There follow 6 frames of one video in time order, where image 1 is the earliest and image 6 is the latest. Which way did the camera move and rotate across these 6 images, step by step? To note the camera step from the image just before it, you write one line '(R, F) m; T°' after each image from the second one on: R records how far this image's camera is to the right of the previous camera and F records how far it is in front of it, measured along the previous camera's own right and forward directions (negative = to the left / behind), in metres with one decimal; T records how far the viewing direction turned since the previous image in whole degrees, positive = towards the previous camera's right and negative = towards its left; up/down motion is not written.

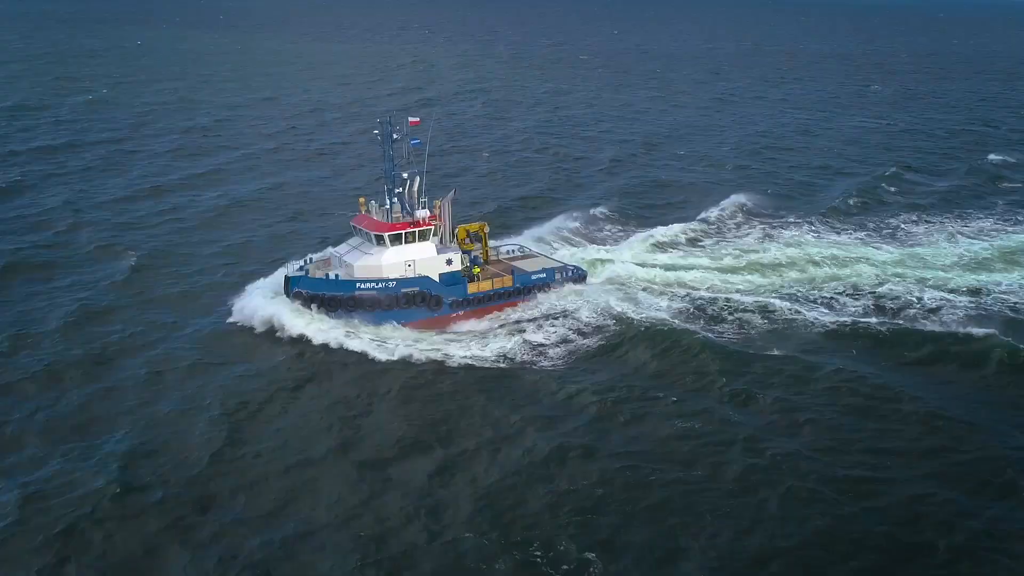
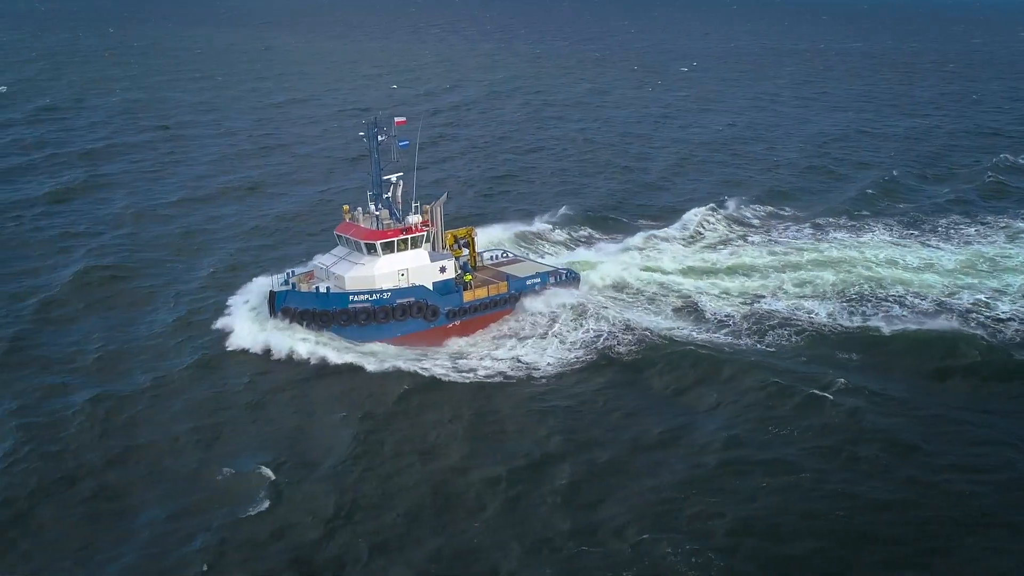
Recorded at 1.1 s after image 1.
(-2.9, +0.5) m; +3°
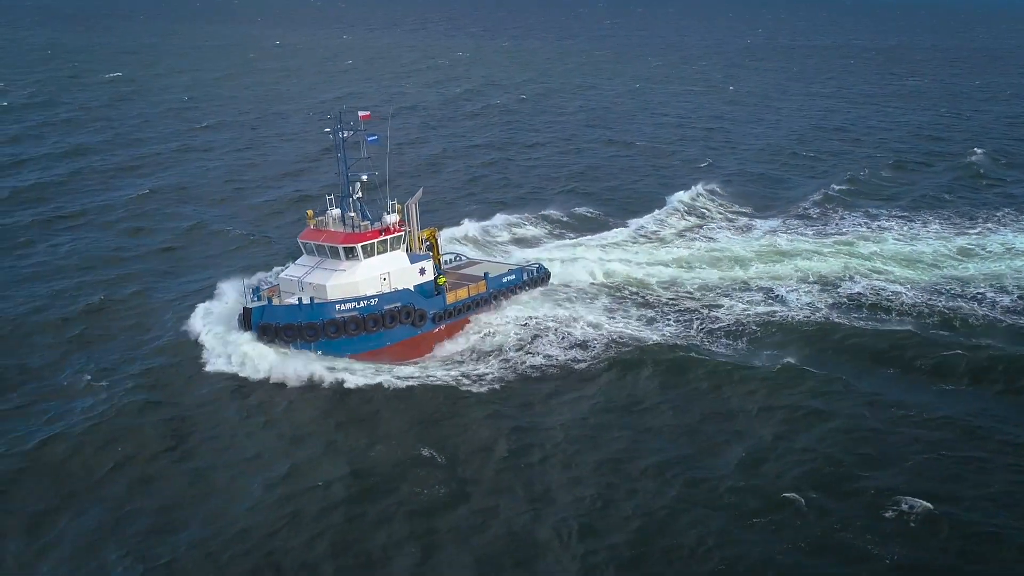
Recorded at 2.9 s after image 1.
(-4.6, +0.8) m; +7°
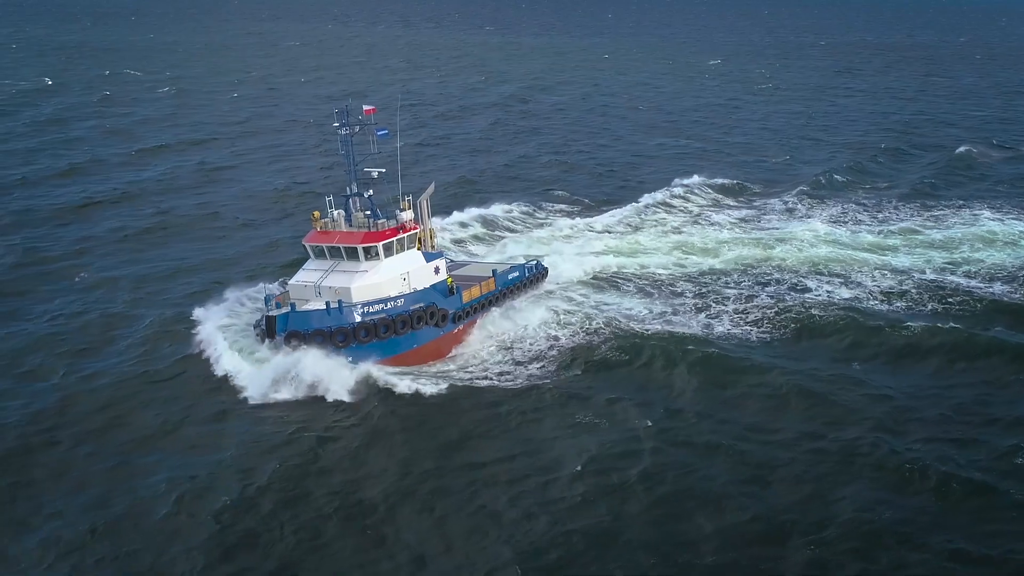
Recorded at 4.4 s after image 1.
(-5.0, -0.2) m; +4°
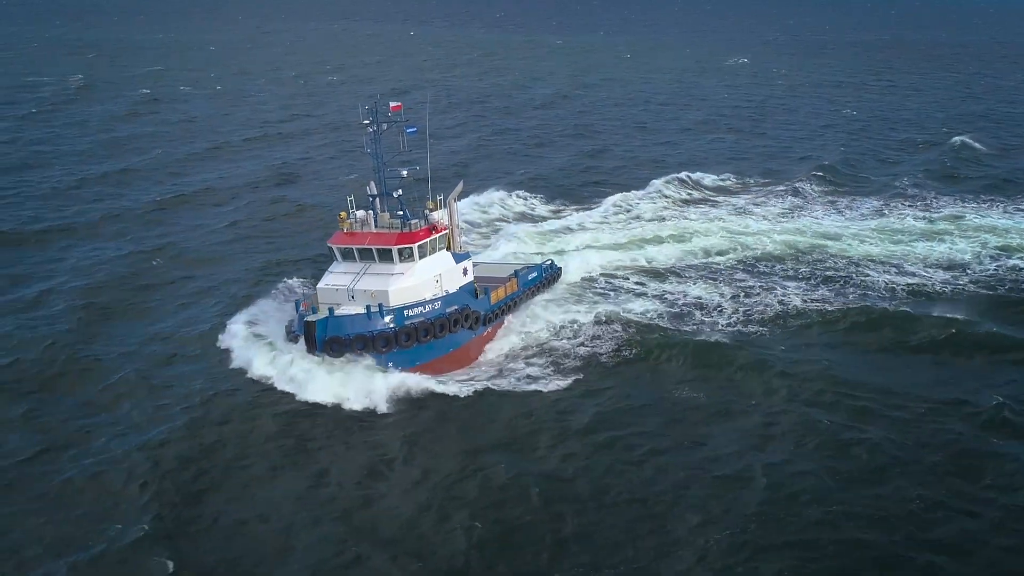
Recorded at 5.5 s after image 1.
(-4.6, +0.6) m; +2°
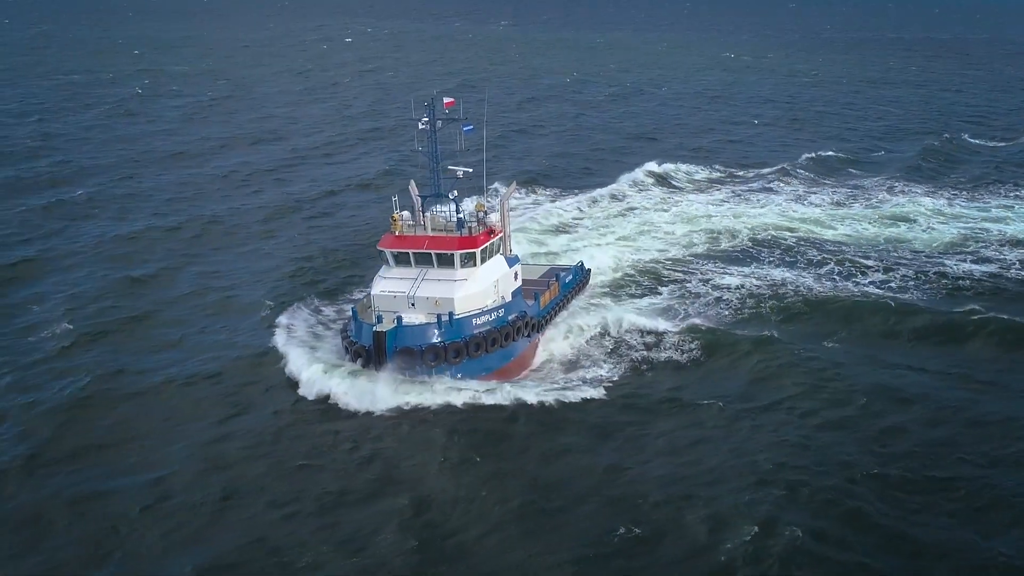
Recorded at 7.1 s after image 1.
(-5.8, +1.9) m; 0°
